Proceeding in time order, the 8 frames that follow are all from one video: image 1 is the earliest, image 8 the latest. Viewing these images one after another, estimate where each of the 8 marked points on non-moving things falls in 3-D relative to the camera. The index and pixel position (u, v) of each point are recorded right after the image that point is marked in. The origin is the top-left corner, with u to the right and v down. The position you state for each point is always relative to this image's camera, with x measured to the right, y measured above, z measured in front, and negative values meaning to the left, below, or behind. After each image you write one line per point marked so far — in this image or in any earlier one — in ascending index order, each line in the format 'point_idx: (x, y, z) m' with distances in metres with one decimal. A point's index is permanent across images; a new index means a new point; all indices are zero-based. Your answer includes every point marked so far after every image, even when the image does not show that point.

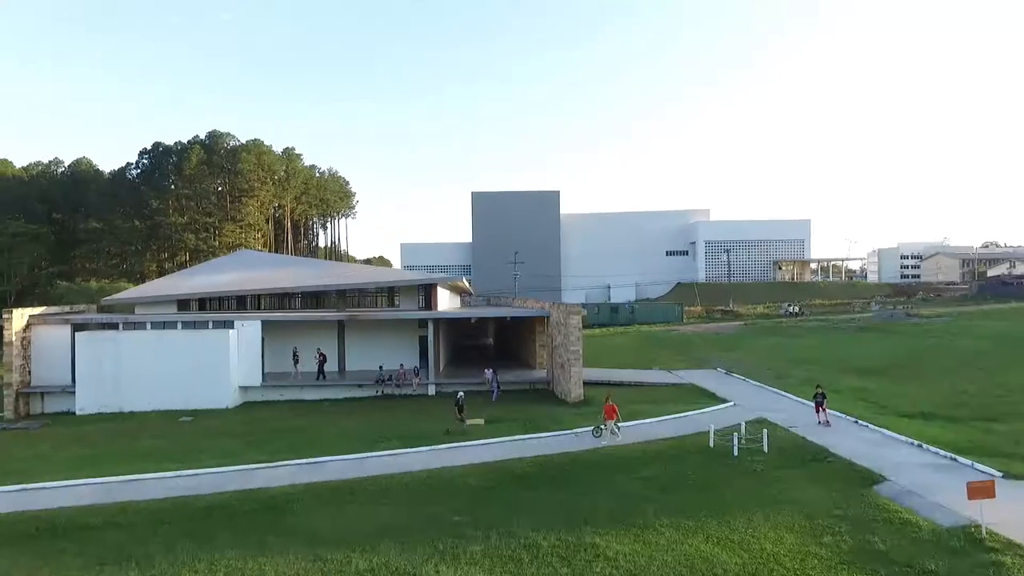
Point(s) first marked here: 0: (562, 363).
0: (+0.9, -1.3, +9.9) m
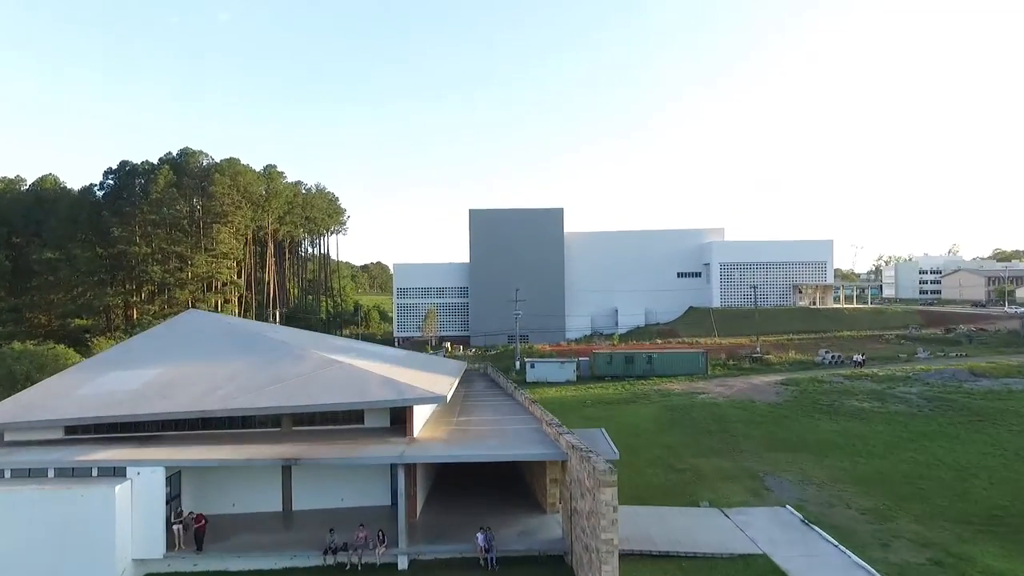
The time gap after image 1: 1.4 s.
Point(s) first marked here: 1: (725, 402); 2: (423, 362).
0: (+0.9, -3.2, +6.9) m
1: (+6.5, -3.5, +17.0) m
2: (-2.1, -1.8, +12.6) m
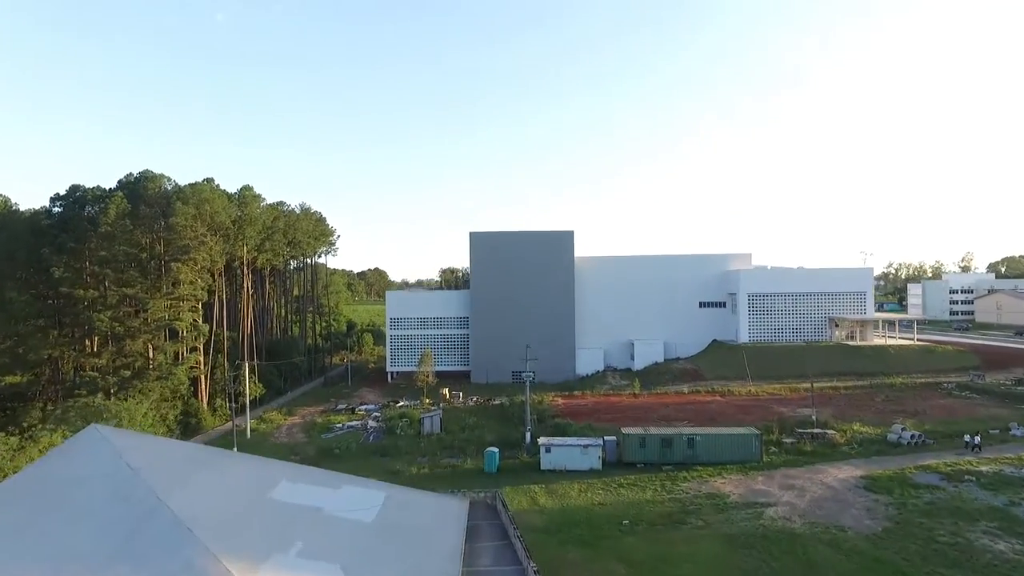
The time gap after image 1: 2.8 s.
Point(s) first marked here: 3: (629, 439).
0: (+1.3, -5.3, +2.8) m
1: (+6.9, -5.7, +12.9) m
2: (-1.7, -3.9, +8.6) m
3: (+3.8, -4.9, +18.1) m
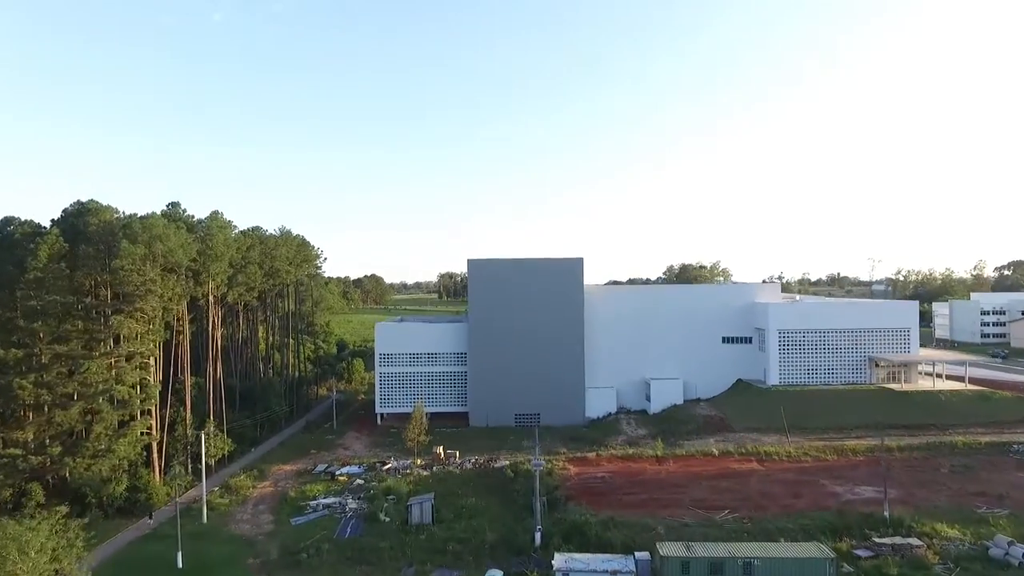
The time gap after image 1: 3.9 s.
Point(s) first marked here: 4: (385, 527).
0: (+1.5, -7.5, -1.0) m
1: (+7.1, -7.8, +9.1) m
2: (-1.5, -6.0, +4.7) m
3: (+4.0, -7.1, +14.3) m
4: (-4.4, -8.3, +19.3) m
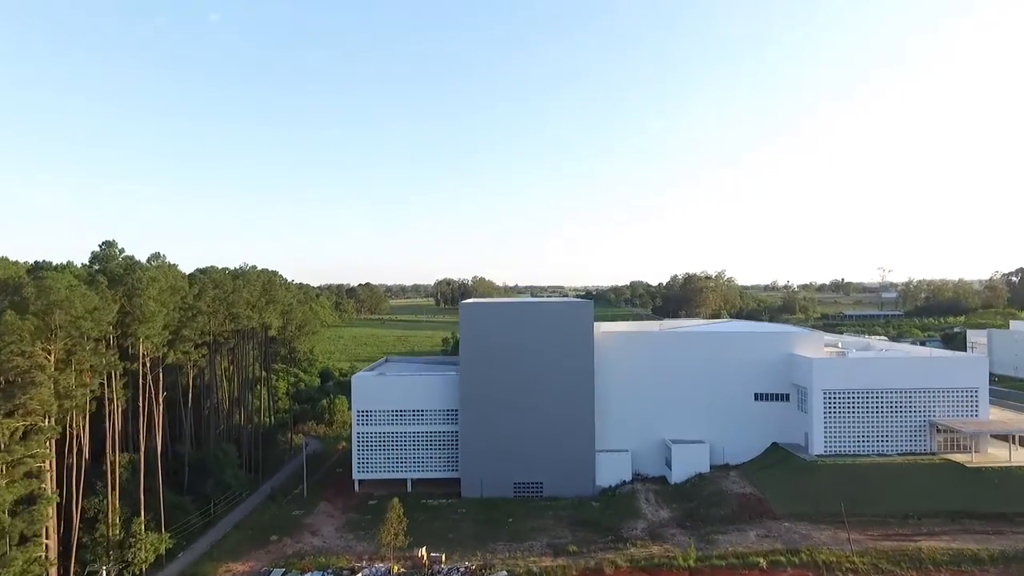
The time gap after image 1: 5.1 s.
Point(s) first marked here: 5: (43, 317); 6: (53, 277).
0: (+1.5, -10.1, -6.0) m
1: (+7.1, -10.4, +4.2) m
2: (-1.5, -8.6, -0.2) m
3: (+4.0, -9.7, +9.3) m
4: (-4.5, -10.9, +14.3) m
5: (-14.7, -0.9, +17.5) m
6: (-15.0, +0.4, +18.2) m
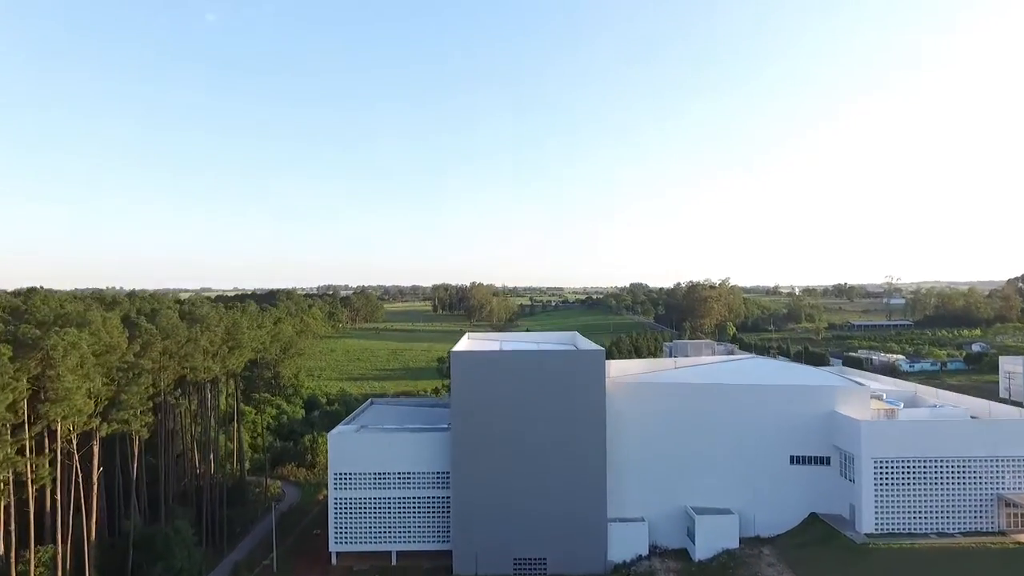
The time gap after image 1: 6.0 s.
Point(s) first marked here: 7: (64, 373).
0: (+1.5, -12.3, -9.9) m
1: (+7.1, -12.6, +0.2) m
2: (-1.5, -10.8, -4.2) m
3: (+4.0, -11.9, +5.4) m
4: (-4.5, -13.1, +10.4) m
5: (-14.7, -3.1, +13.5) m
6: (-15.0, -1.8, +14.2) m
7: (-14.2, -2.7, +17.7) m
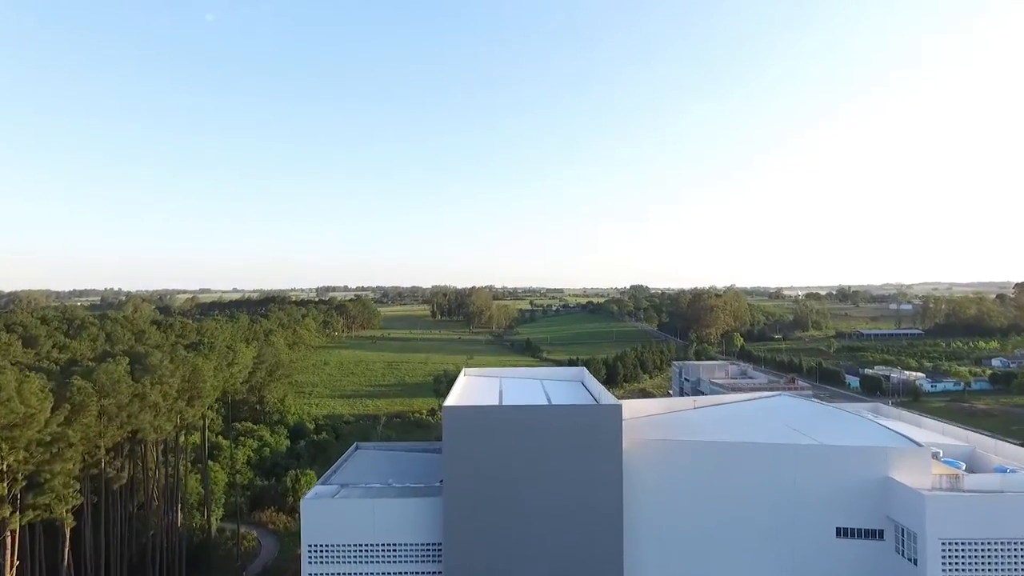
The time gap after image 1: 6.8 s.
0: (+1.6, -14.1, -13.6) m
1: (+7.2, -14.4, -3.5) m
2: (-1.4, -12.7, -7.9) m
3: (+4.1, -13.7, +1.7) m
4: (-4.4, -14.9, +6.7) m
5: (-14.6, -4.9, +9.8) m
6: (-15.0, -3.6, +10.5) m
7: (-14.1, -4.5, +14.1) m
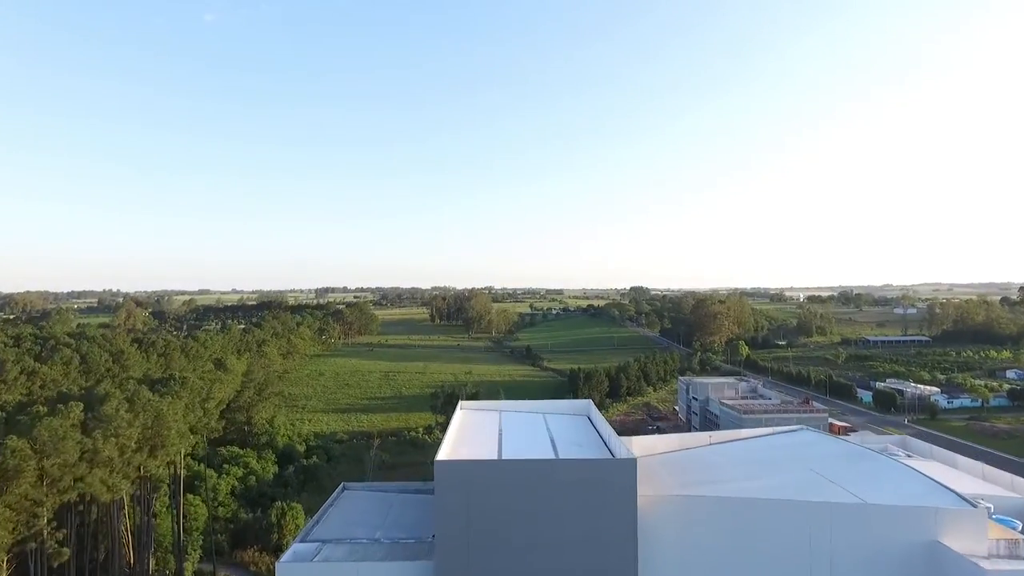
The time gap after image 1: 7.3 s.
0: (+1.7, -15.5, -16.2) m
1: (+7.2, -15.9, -6.0) m
2: (-1.3, -14.1, -10.5) m
3: (+4.1, -15.1, -0.9) m
4: (-4.4, -16.4, +4.1) m
5: (-14.6, -6.3, +7.2) m
6: (-14.9, -5.1, +7.9) m
7: (-14.1, -6.0, +11.5) m
